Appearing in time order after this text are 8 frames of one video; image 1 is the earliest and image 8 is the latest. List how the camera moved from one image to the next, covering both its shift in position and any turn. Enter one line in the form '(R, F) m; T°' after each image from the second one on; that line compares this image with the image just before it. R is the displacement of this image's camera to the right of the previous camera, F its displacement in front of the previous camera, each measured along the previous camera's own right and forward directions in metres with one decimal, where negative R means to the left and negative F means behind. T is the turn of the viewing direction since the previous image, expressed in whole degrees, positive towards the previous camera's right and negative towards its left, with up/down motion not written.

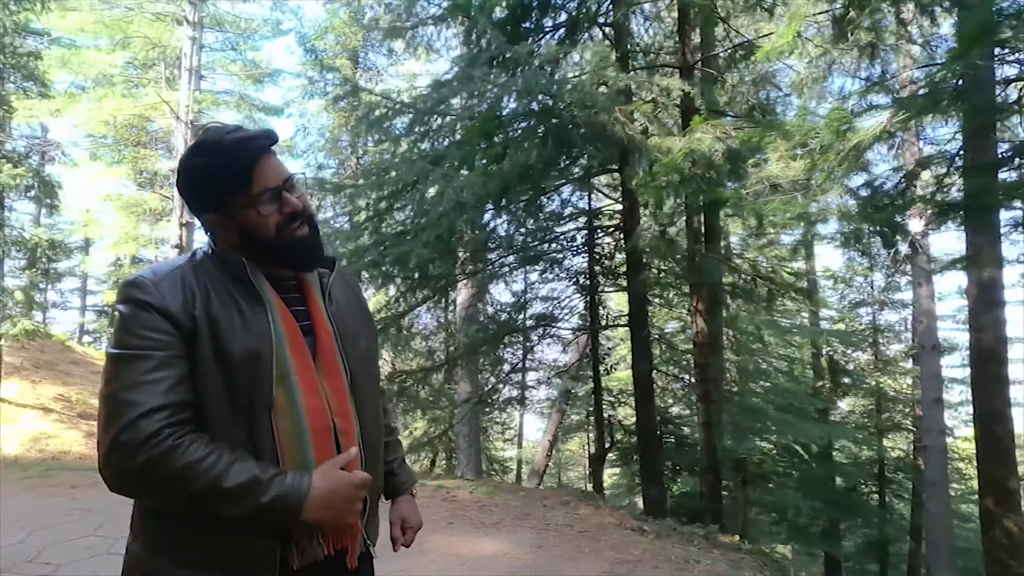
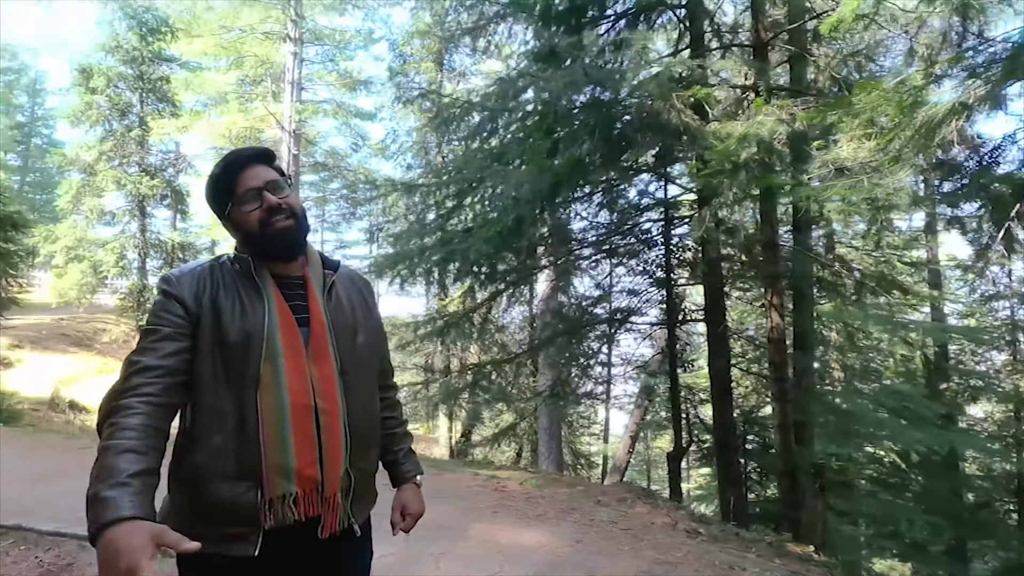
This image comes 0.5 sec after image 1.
(+0.3, 0.0) m; -10°
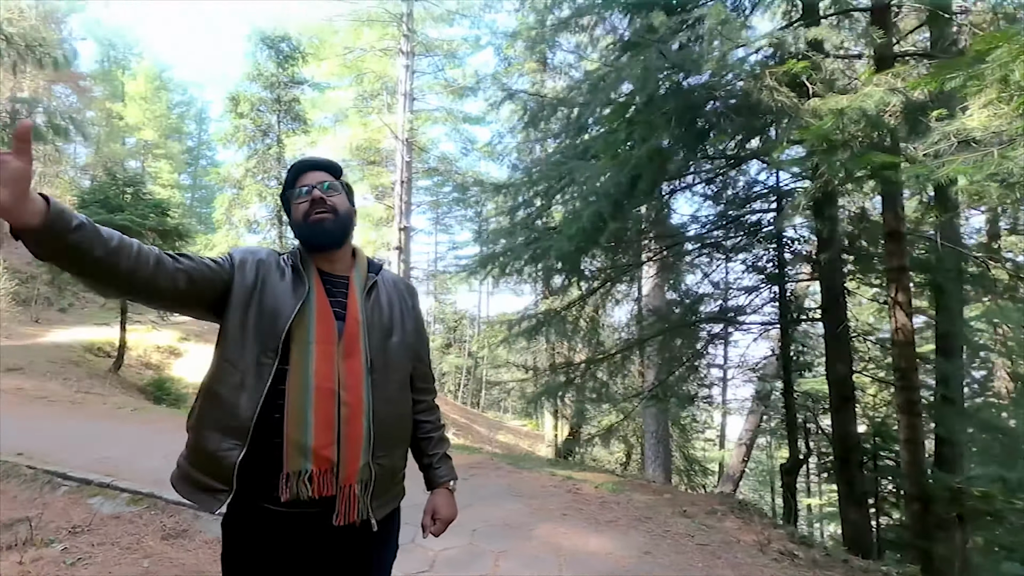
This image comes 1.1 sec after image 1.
(+0.3, +0.1) m; -12°
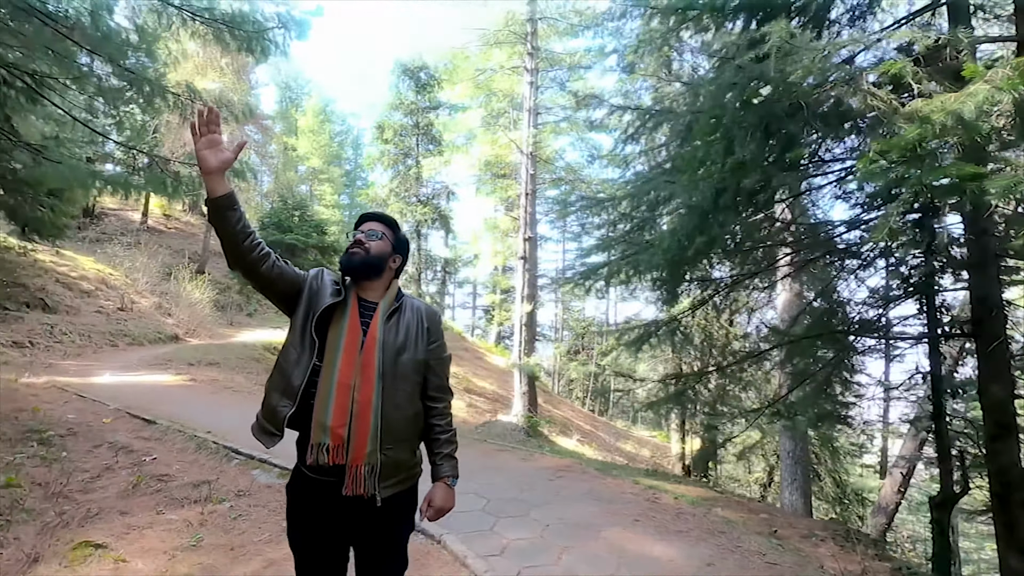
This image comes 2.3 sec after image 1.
(+0.4, -0.3) m; -14°
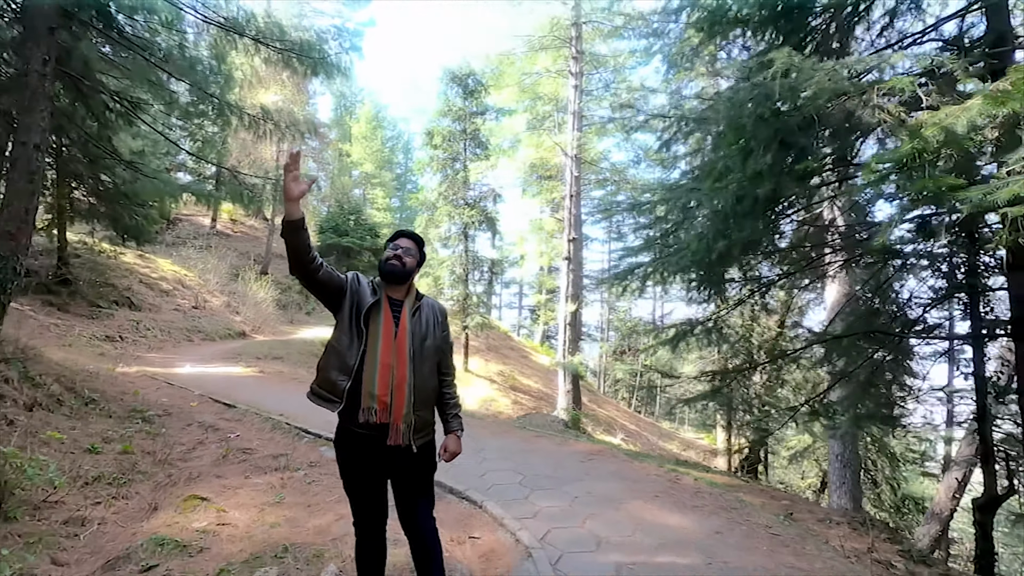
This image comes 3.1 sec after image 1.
(+0.1, -0.5) m; -5°
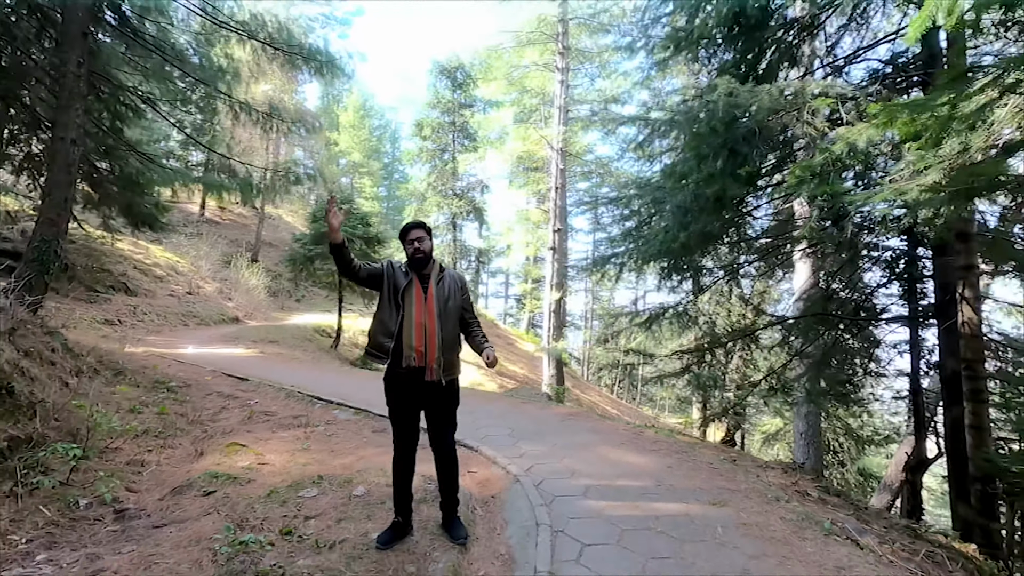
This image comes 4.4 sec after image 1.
(0.0, -0.7) m; +2°
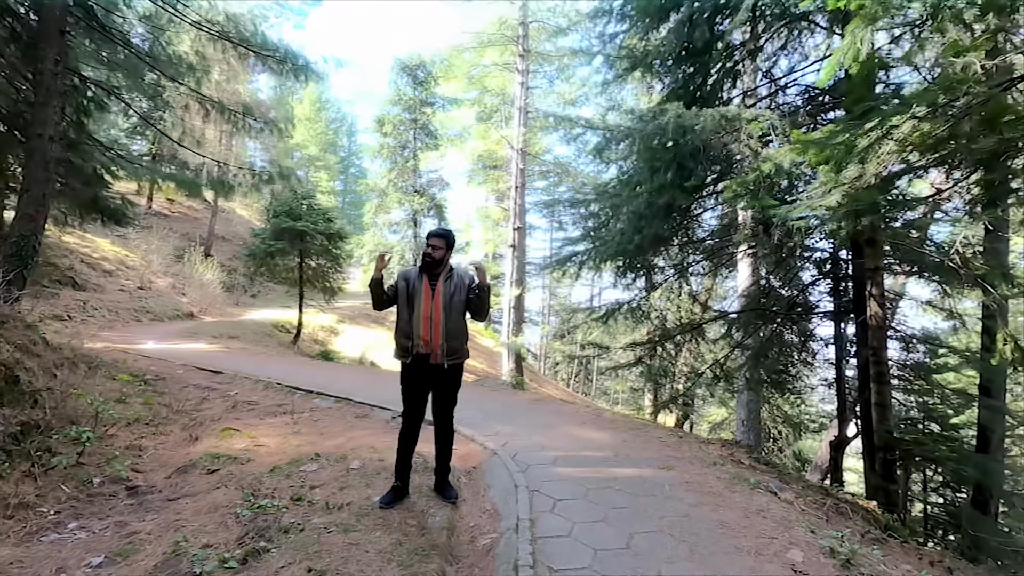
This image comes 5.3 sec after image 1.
(-0.2, -0.5) m; +5°
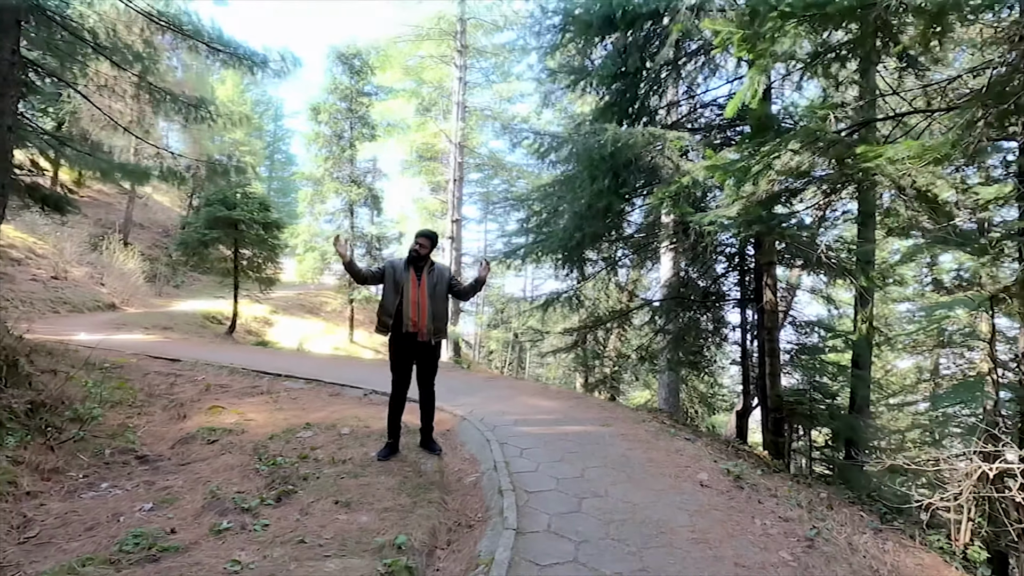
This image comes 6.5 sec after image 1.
(-0.3, -0.7) m; +7°
